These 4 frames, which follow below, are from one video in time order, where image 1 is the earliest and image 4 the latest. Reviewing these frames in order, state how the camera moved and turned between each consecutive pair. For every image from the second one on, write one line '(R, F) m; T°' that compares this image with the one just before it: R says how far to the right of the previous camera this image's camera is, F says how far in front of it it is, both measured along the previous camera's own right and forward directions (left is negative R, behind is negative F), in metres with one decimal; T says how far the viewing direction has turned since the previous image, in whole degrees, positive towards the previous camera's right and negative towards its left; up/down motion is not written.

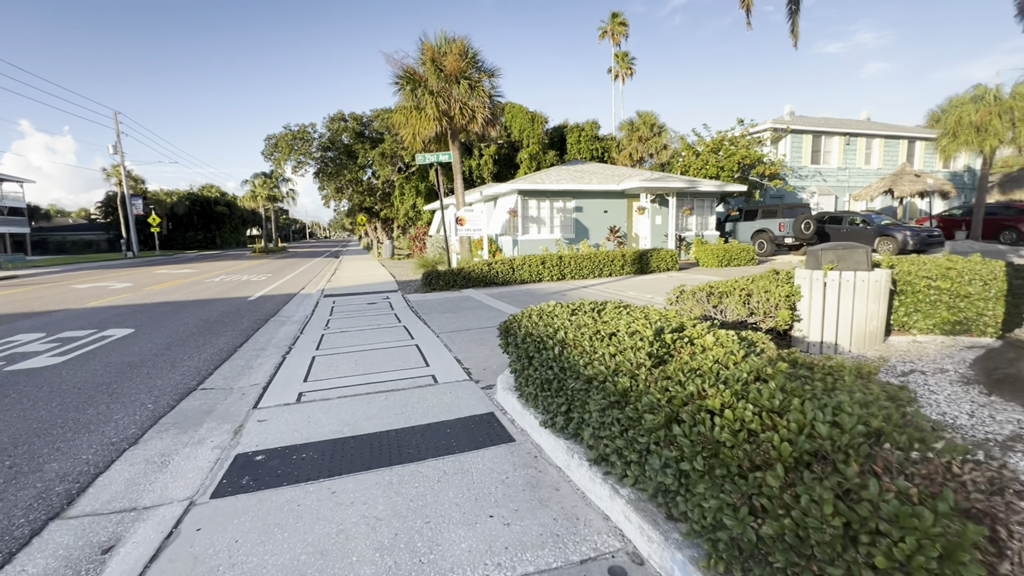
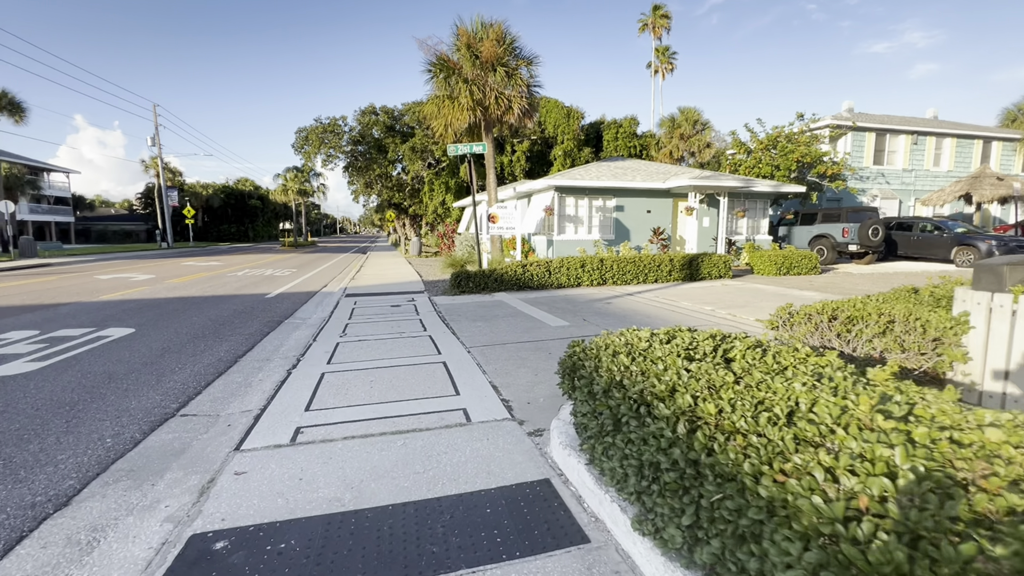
(-0.3, +1.1) m; -3°
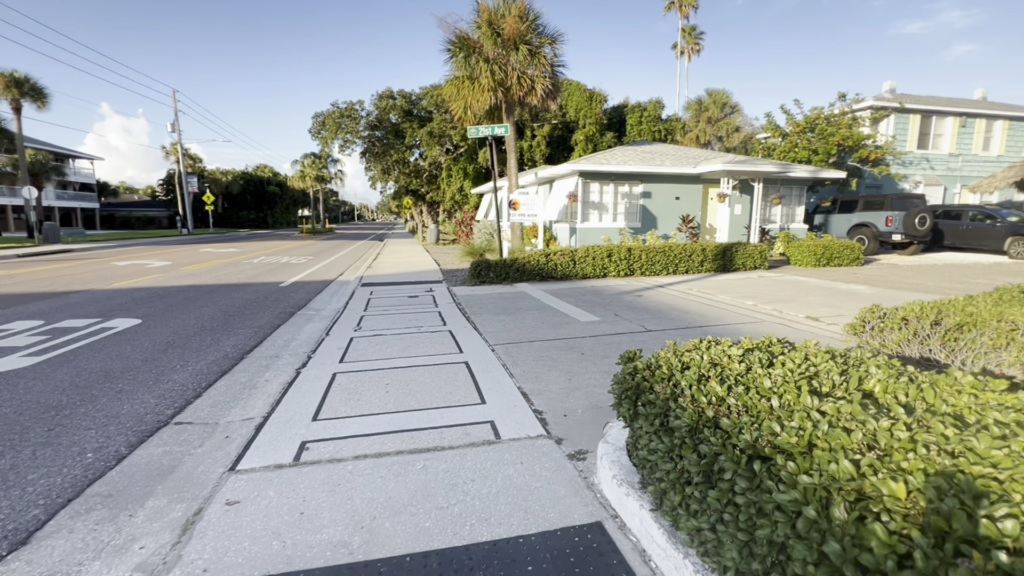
(-0.1, +0.6) m; -2°
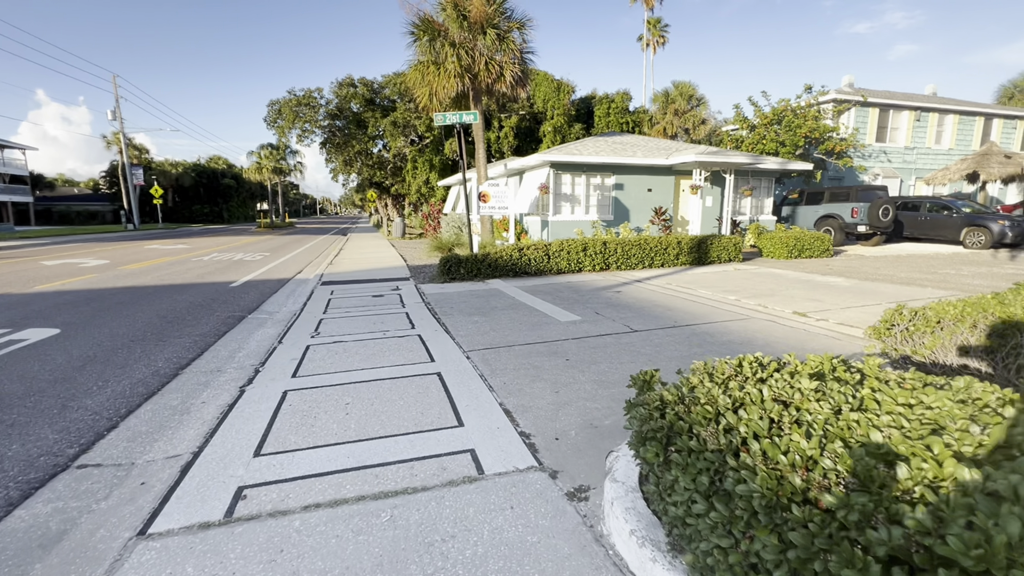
(-0.1, +0.5) m; +4°
